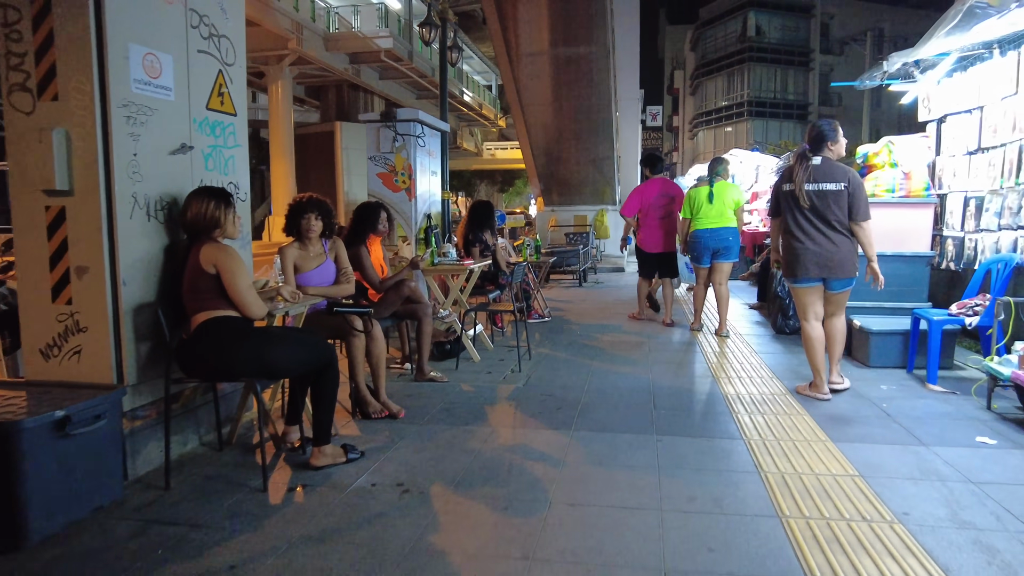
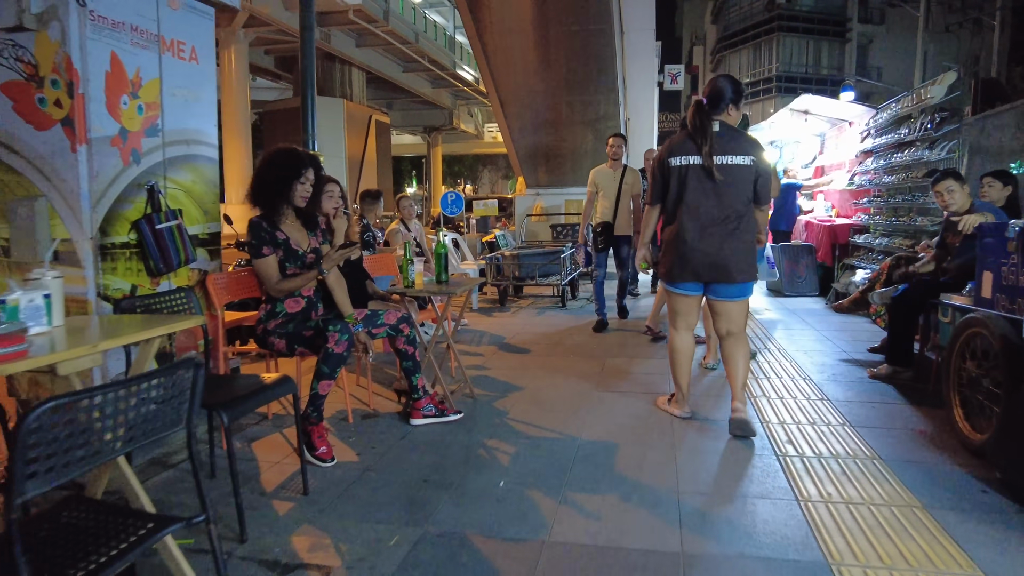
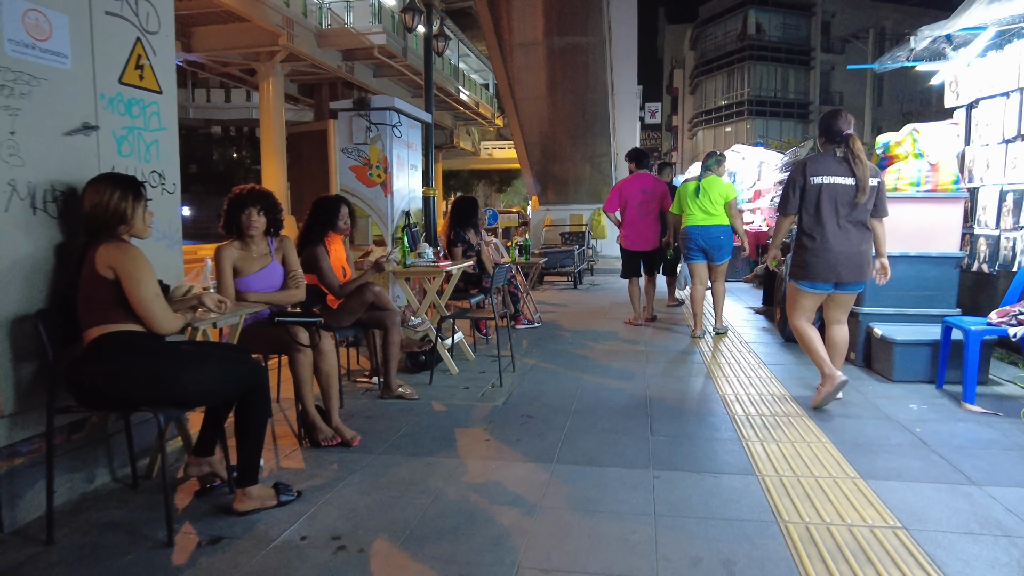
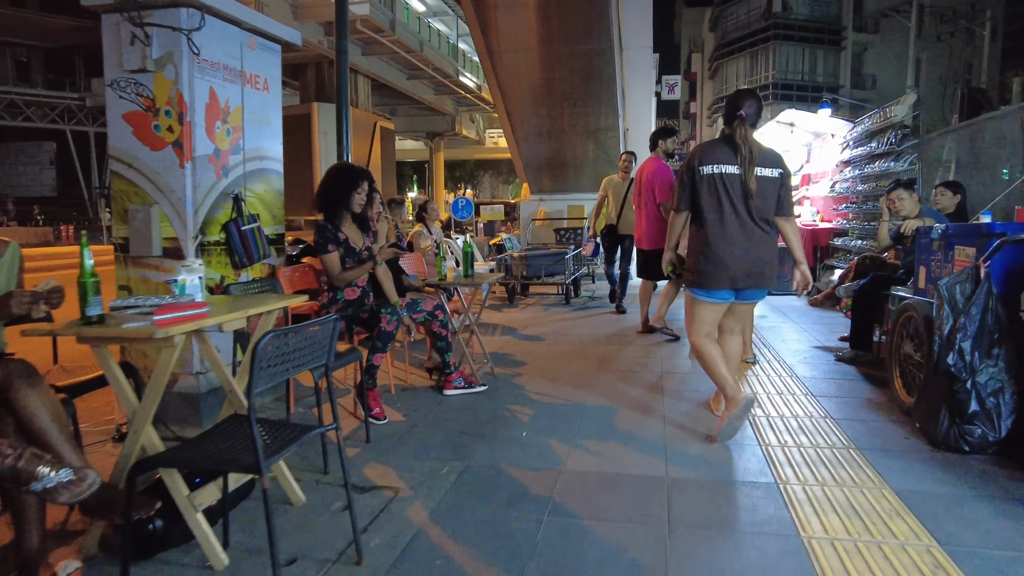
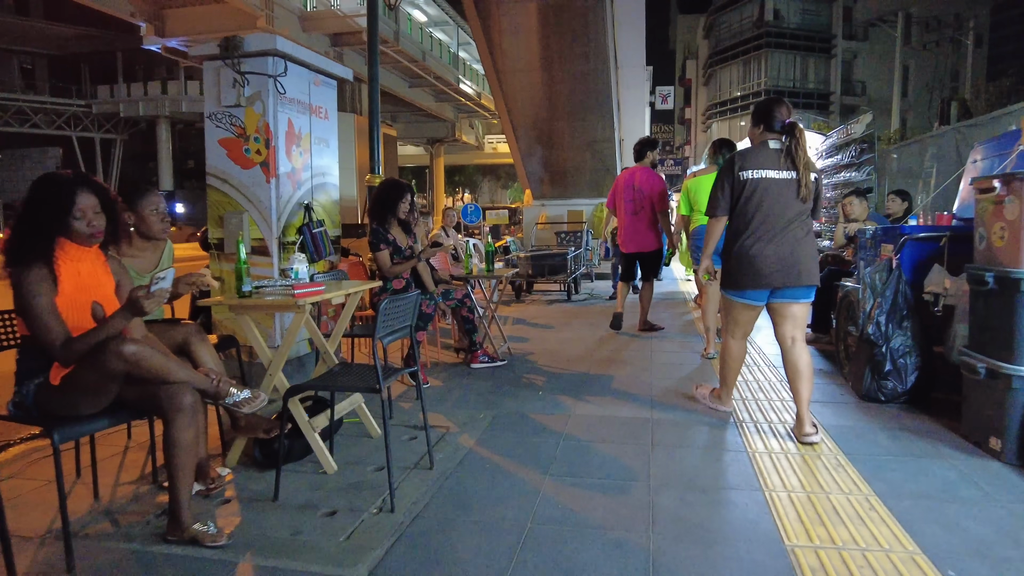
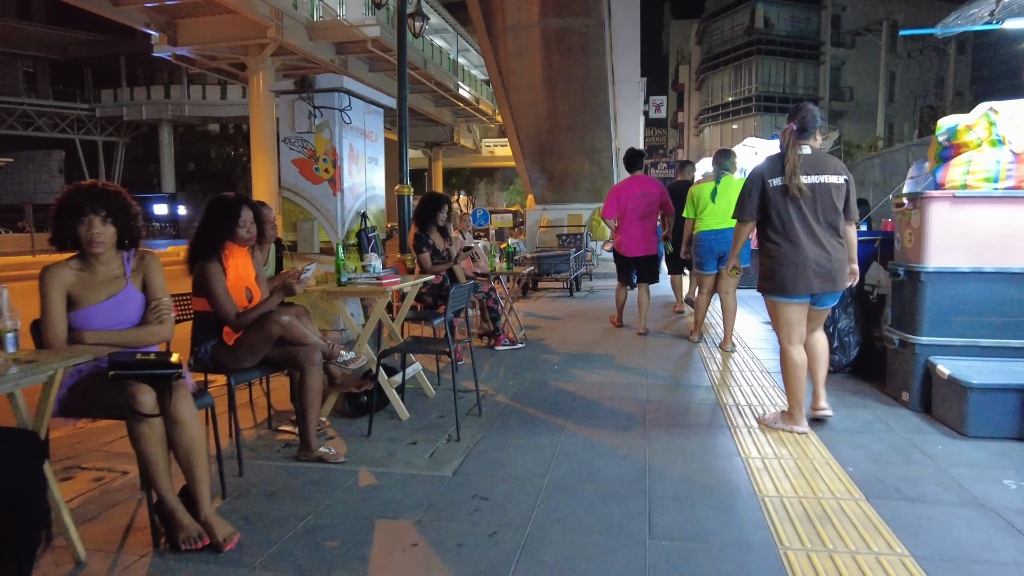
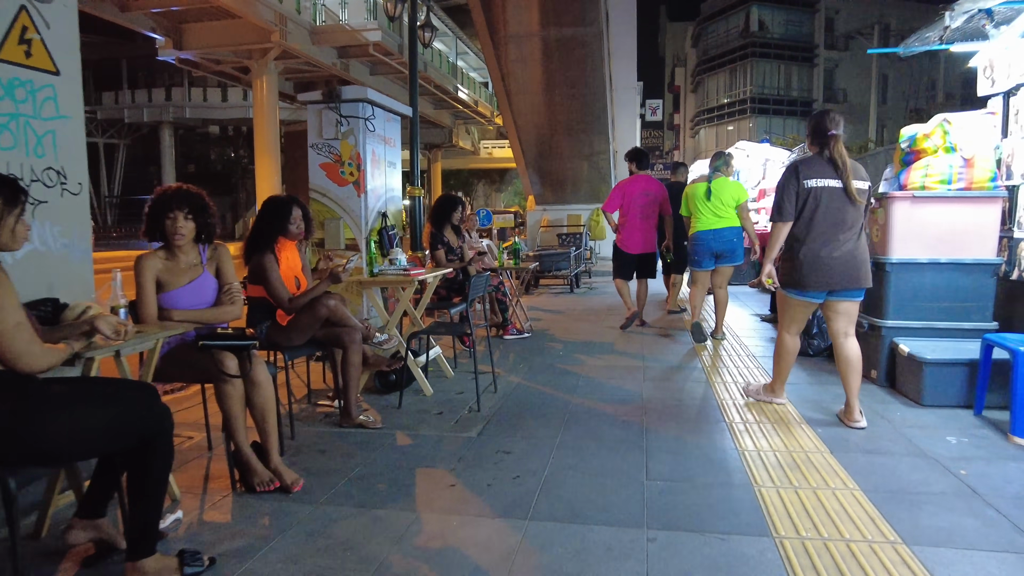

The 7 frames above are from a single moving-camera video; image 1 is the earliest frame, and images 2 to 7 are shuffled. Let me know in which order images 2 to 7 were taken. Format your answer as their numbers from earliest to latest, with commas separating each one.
3, 7, 6, 5, 4, 2
